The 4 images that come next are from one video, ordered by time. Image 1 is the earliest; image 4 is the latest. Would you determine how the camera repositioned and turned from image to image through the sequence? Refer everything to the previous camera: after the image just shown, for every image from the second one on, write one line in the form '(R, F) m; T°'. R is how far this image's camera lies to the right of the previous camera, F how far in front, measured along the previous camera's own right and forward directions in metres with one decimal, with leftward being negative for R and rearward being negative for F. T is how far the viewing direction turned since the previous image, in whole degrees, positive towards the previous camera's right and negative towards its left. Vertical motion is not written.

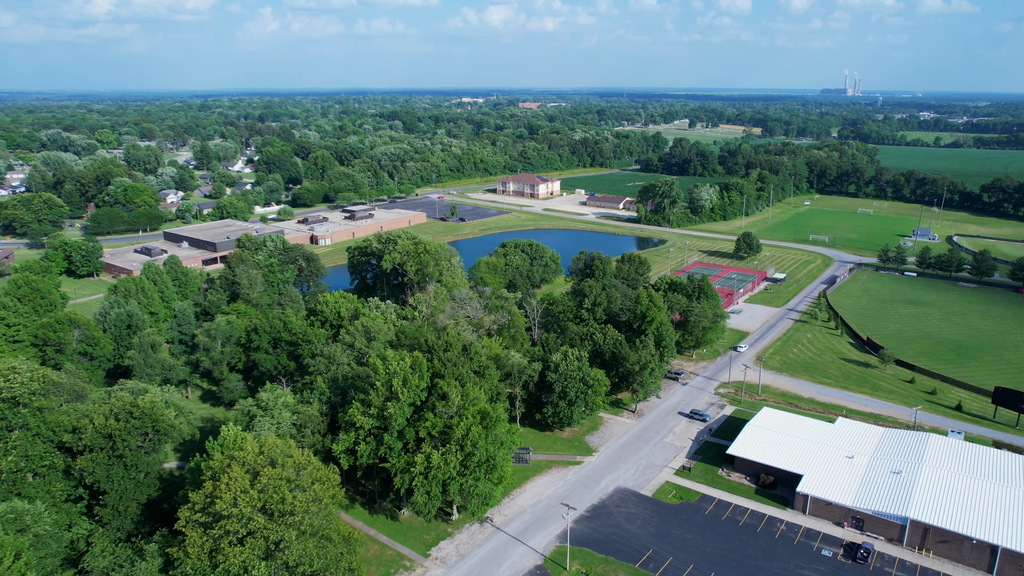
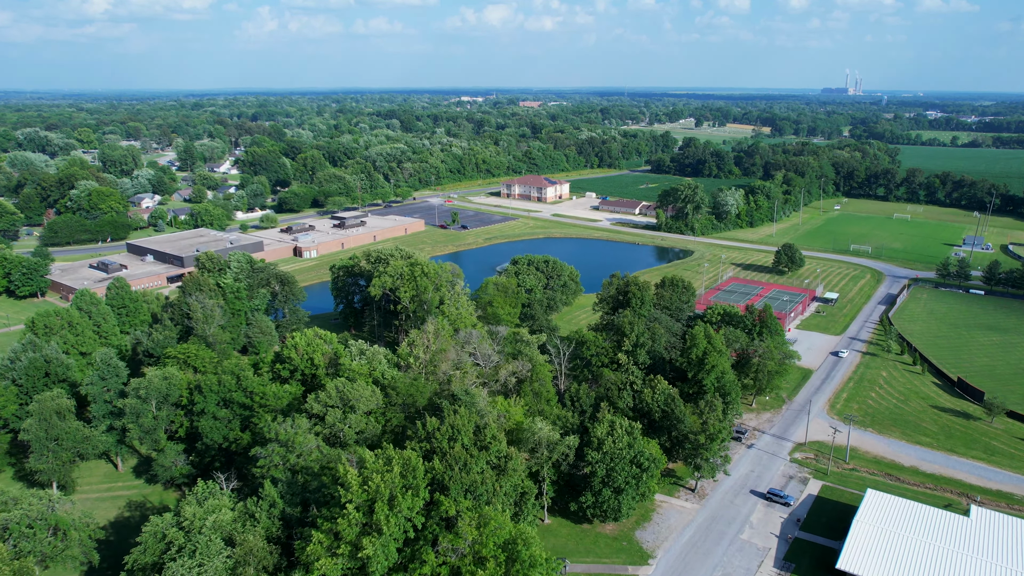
(-0.8, +9.6) m; 0°
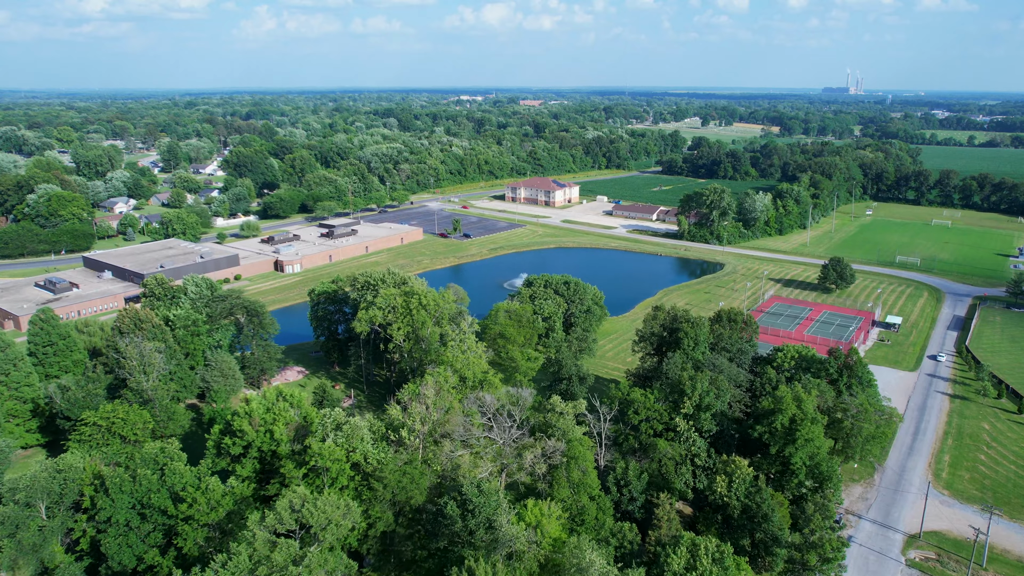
(-0.7, +8.8) m; 0°
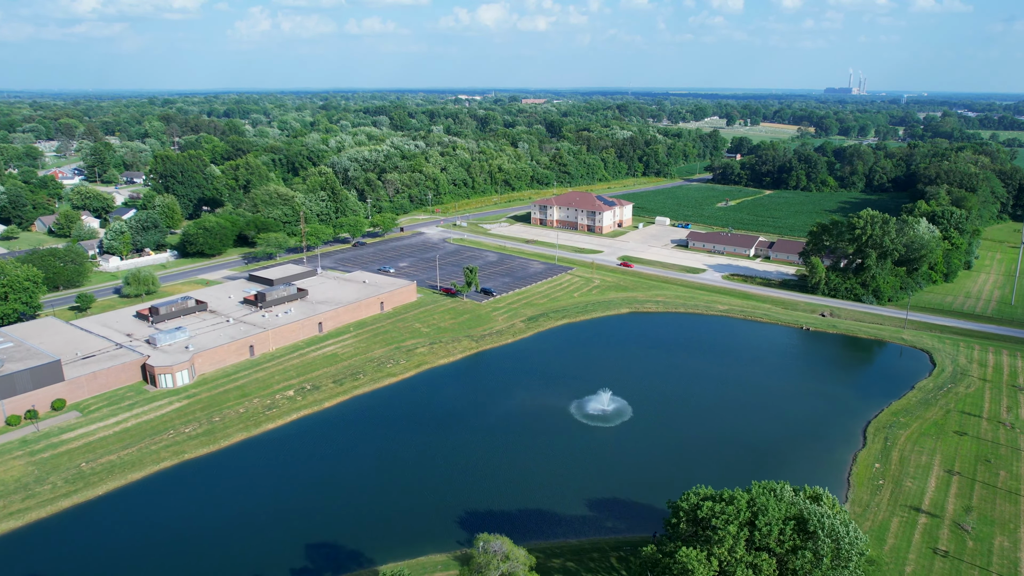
(-2.6, +30.8) m; 0°
